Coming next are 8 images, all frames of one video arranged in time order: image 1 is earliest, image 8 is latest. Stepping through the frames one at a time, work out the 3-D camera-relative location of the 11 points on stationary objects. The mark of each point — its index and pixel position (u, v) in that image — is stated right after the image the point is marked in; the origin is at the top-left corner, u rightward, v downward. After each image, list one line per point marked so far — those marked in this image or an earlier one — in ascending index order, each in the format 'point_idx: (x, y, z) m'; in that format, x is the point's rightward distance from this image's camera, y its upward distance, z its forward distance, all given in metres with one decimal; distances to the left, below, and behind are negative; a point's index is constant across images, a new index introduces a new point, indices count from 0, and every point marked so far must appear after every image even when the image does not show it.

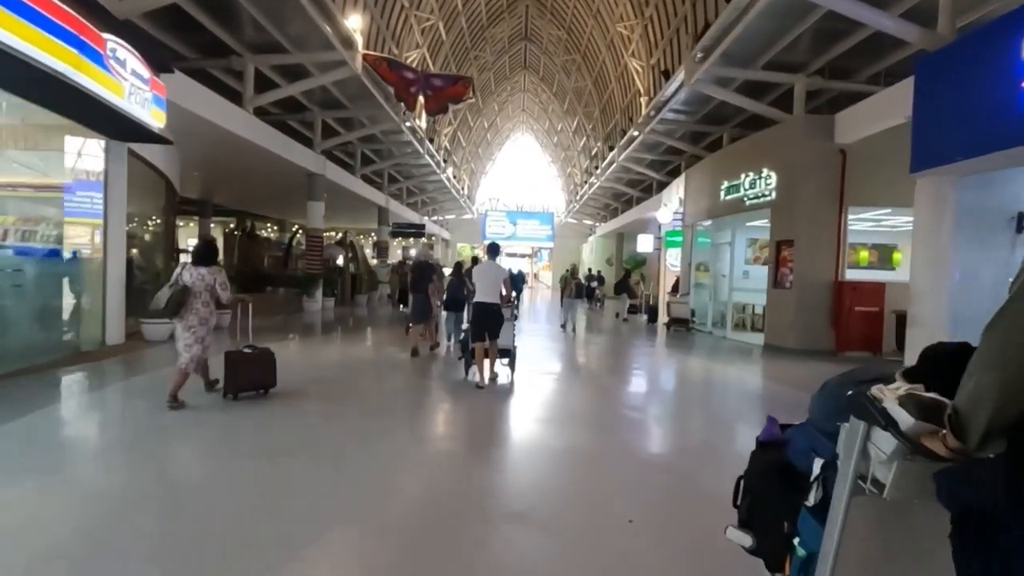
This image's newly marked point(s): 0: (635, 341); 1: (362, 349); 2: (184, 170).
0: (+3.0, -1.5, +15.5) m
1: (-3.6, -1.4, +13.0) m
2: (-11.2, +4.0, +18.1) m
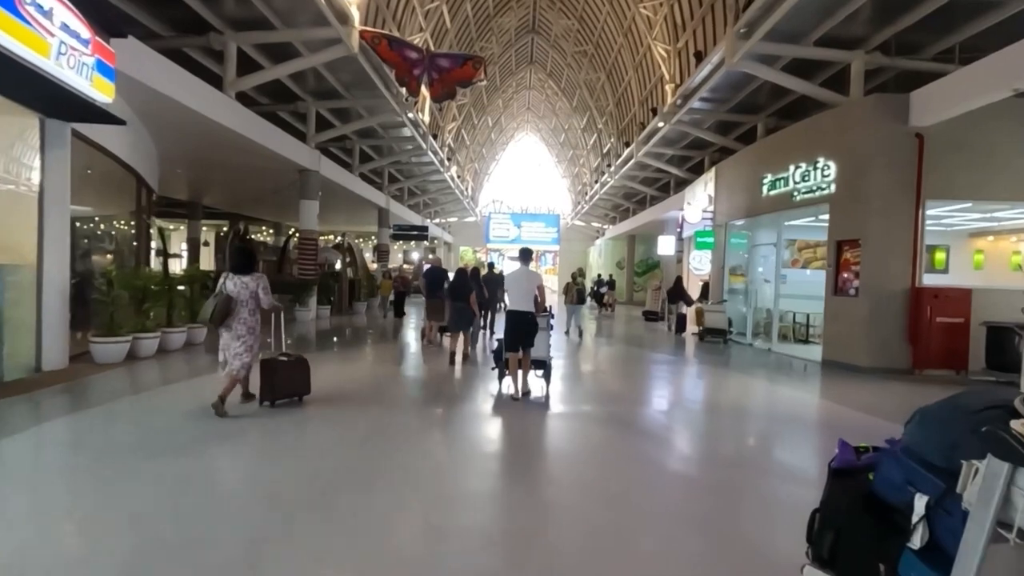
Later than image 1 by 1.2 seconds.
0: (+3.4, -1.6, +14.0) m
1: (-3.2, -1.6, +11.4) m
2: (-10.9, +3.8, +16.6) m
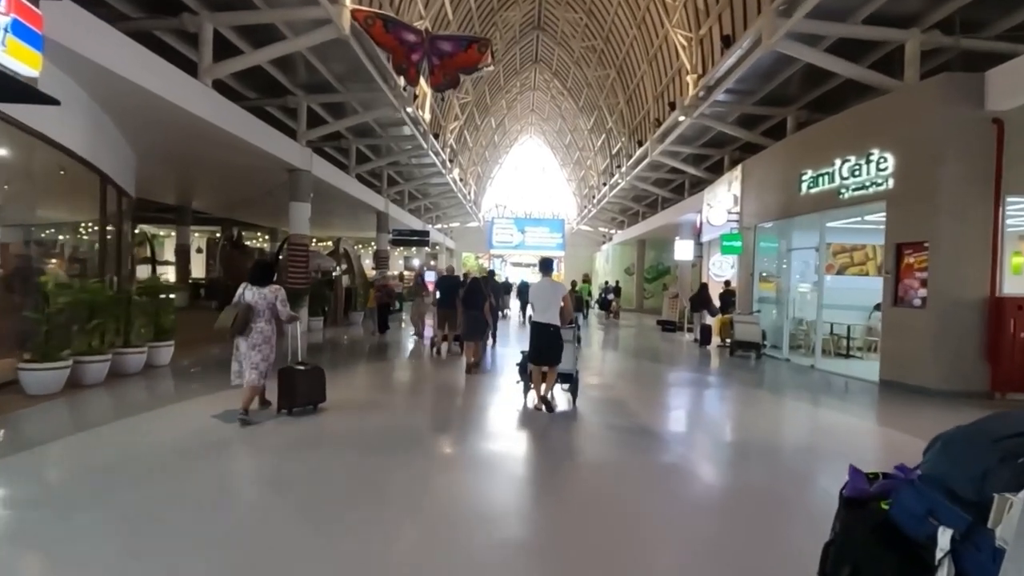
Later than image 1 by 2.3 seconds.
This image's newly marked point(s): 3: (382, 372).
0: (+3.6, -1.8, +12.7) m
1: (-3.0, -1.8, +10.1) m
2: (-10.7, +3.5, +15.4) m
3: (-2.8, -1.8, +11.4) m
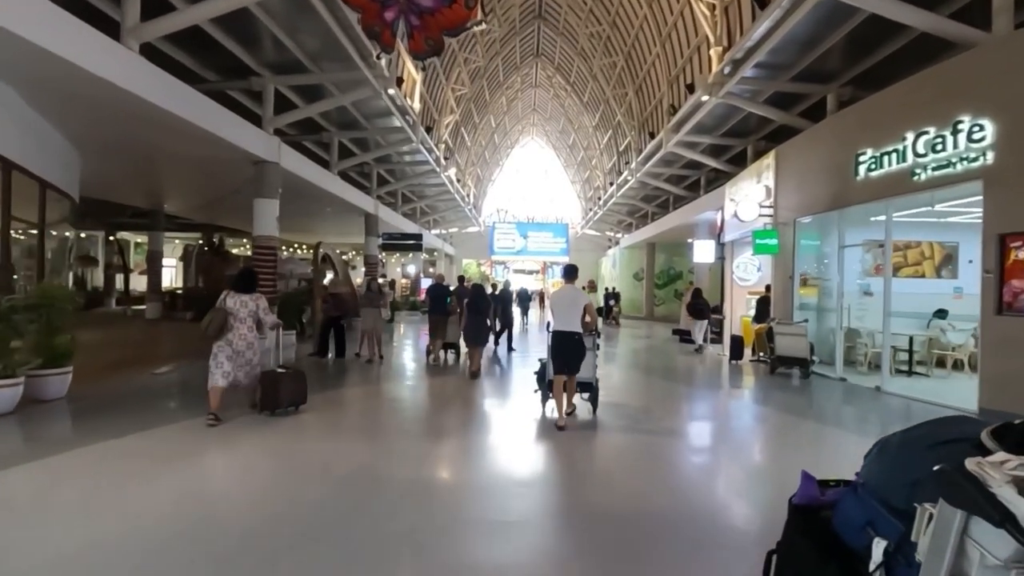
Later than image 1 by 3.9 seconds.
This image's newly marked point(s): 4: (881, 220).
0: (+3.6, -2.0, +10.7) m
1: (-3.1, -1.9, +8.2) m
2: (-10.7, +3.2, +13.6) m
3: (-2.8, -1.9, +9.5) m
4: (+6.4, +1.2, +9.3) m
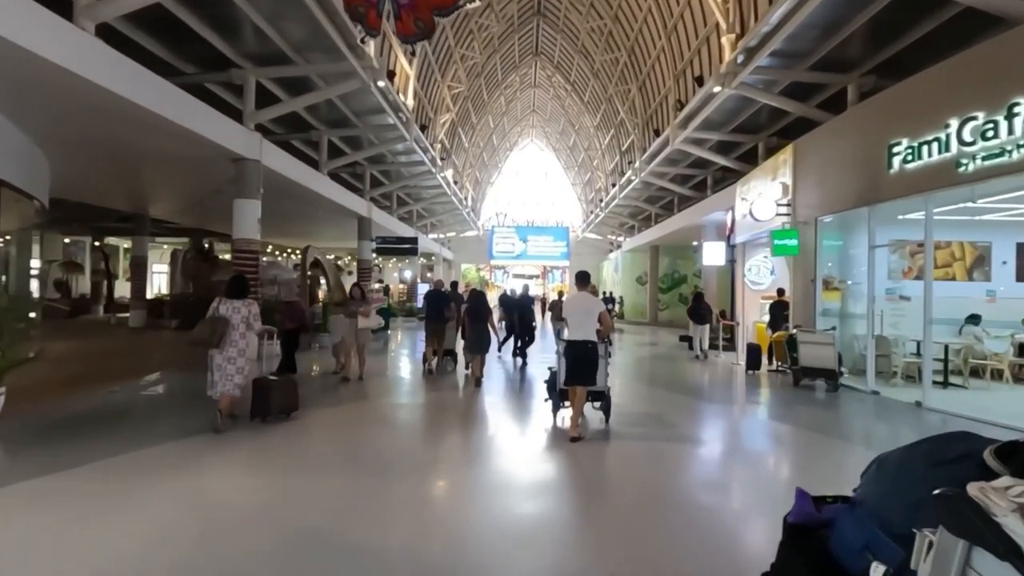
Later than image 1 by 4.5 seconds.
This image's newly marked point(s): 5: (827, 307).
0: (+3.6, -2.0, +9.8) m
1: (-3.1, -2.0, +7.3) m
2: (-10.7, +3.0, +12.8) m
3: (-2.8, -2.1, +8.6) m
4: (+6.4, +1.1, +8.5) m
5: (+6.3, -0.4, +10.7) m
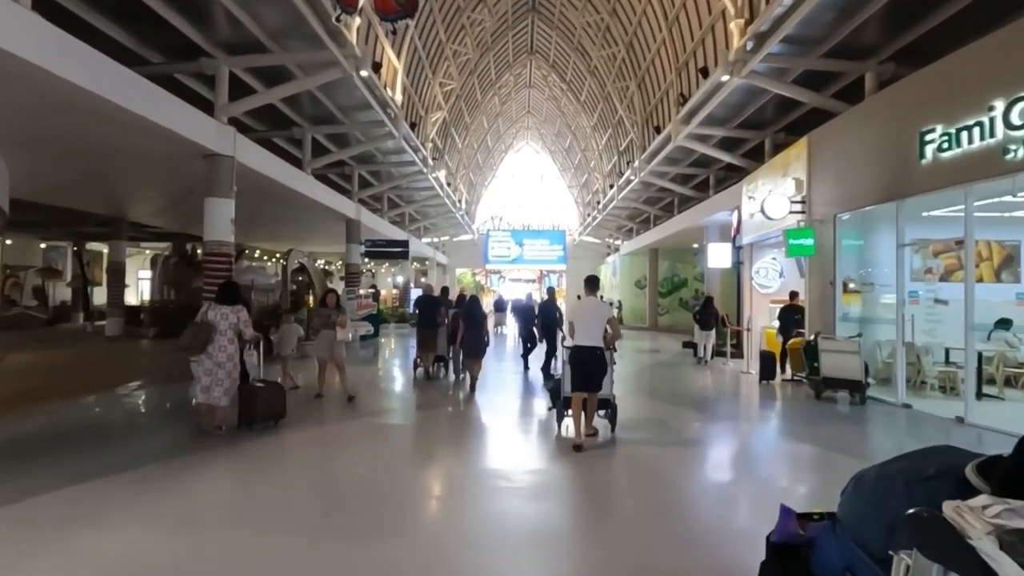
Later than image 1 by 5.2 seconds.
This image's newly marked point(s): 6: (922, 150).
0: (+3.5, -2.1, +9.0) m
1: (-3.1, -2.1, +6.5) m
2: (-10.9, +2.8, +11.9) m
3: (-2.9, -2.1, +7.8) m
4: (+6.3, +1.1, +7.7) m
5: (+6.2, -0.4, +9.9) m
6: (+5.9, +2.0, +7.7) m
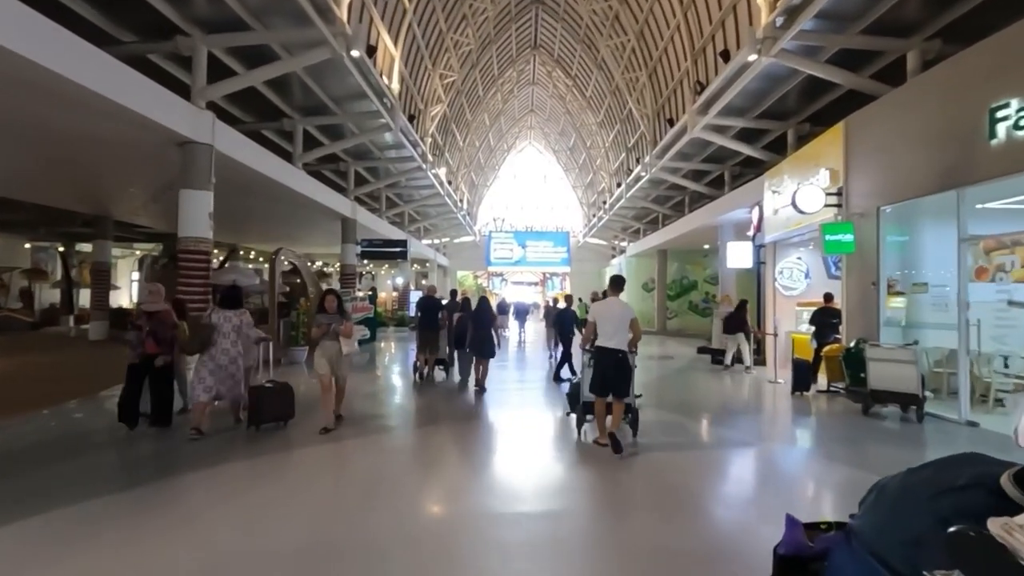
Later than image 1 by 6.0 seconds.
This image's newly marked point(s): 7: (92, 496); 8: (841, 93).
0: (+3.6, -2.1, +8.0) m
1: (-3.1, -2.1, +5.5) m
2: (-10.8, +2.8, +11.0) m
3: (-2.8, -2.1, +6.8) m
4: (+6.4, +1.1, +6.7) m
5: (+6.3, -0.4, +8.9) m
6: (+5.9, +2.0, +6.7) m
7: (-4.0, -2.0, +5.1) m
8: (+7.5, +4.5, +12.3) m
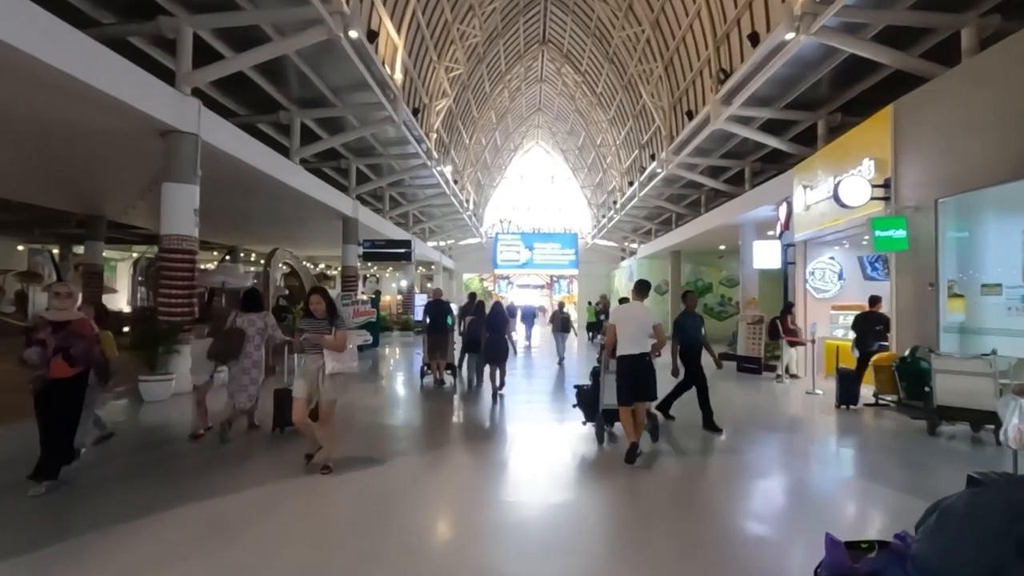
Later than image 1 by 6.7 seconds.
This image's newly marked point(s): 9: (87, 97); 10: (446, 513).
0: (+3.8, -2.1, +7.1) m
1: (-2.9, -2.1, +4.6) m
2: (-10.5, +2.8, +10.2) m
3: (-2.6, -2.2, +5.9) m
4: (+6.6, +1.1, +5.7) m
5: (+6.5, -0.5, +7.9) m
6: (+6.1, +2.0, +5.8) m
7: (-3.8, -2.0, +4.2) m
8: (+7.7, +4.4, +11.3) m
9: (-6.0, +2.7, +7.6) m
10: (-0.4, -2.1, +4.5) m
